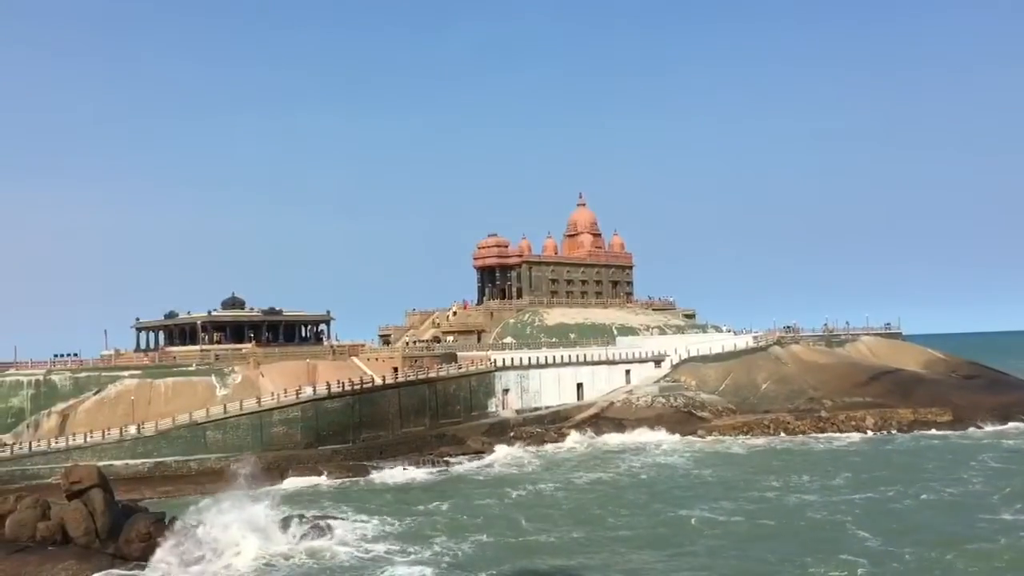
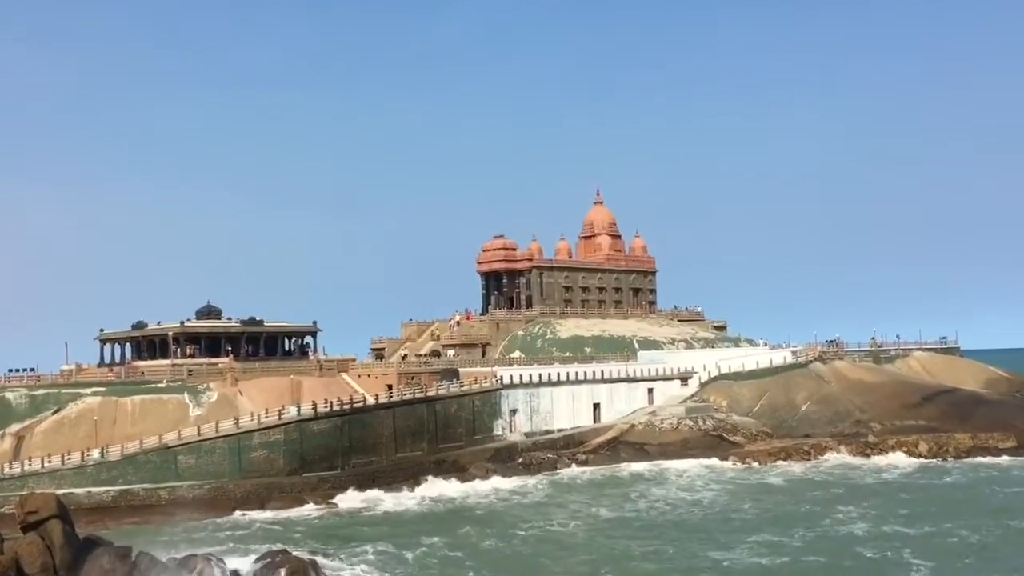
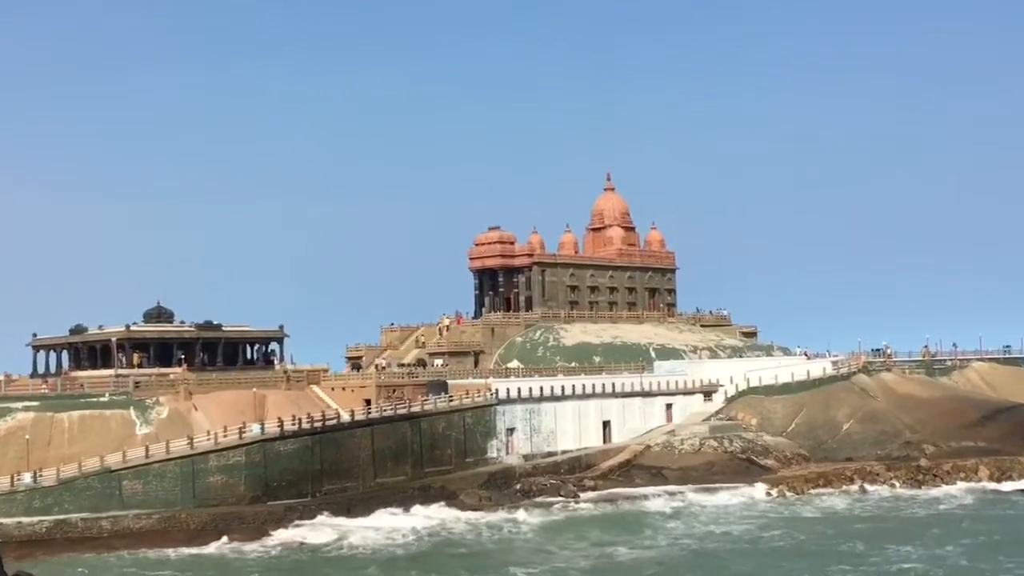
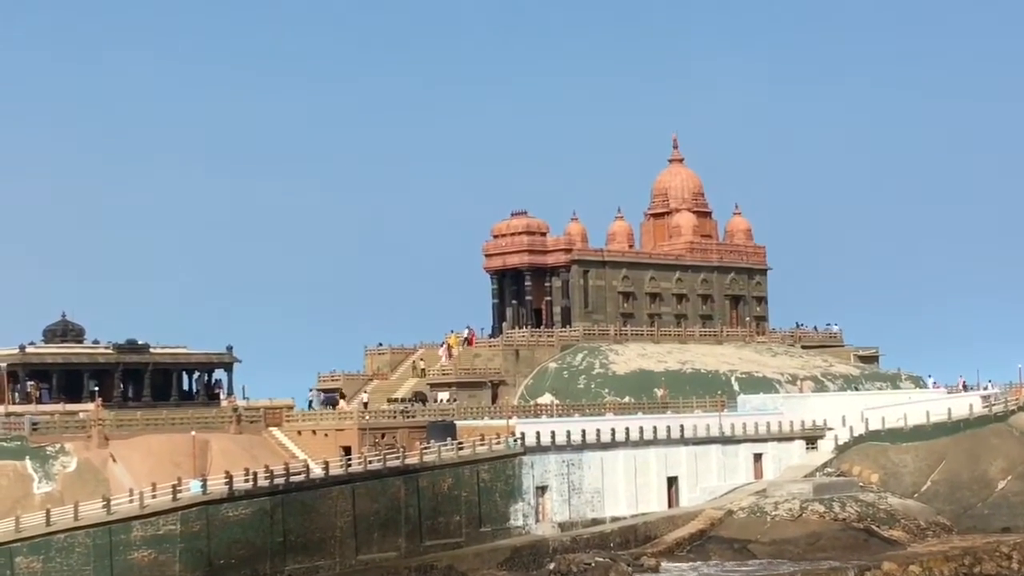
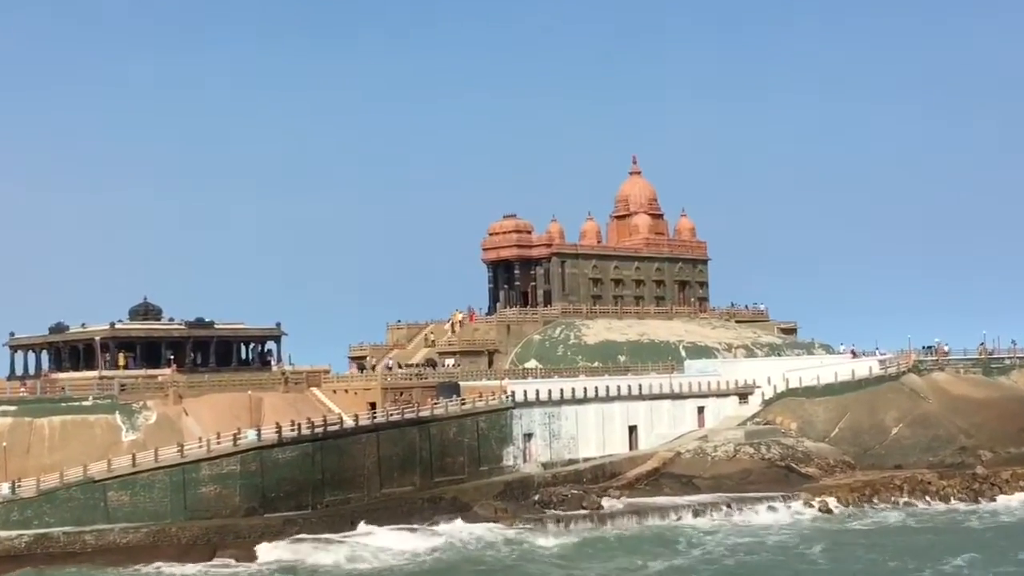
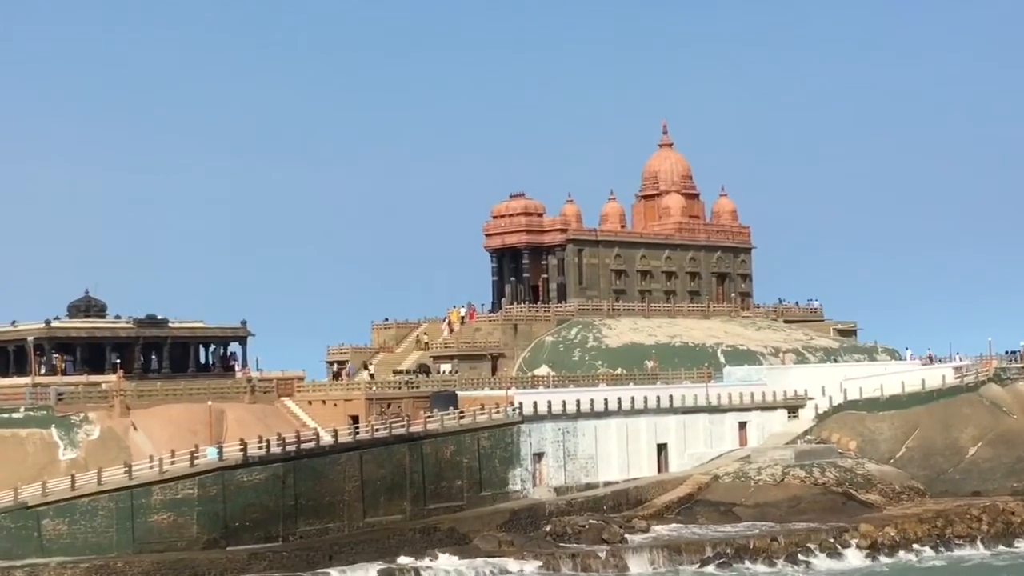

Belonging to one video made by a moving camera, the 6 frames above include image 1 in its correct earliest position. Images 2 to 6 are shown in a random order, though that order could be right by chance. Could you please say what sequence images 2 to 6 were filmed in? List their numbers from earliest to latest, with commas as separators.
2, 3, 5, 6, 4
